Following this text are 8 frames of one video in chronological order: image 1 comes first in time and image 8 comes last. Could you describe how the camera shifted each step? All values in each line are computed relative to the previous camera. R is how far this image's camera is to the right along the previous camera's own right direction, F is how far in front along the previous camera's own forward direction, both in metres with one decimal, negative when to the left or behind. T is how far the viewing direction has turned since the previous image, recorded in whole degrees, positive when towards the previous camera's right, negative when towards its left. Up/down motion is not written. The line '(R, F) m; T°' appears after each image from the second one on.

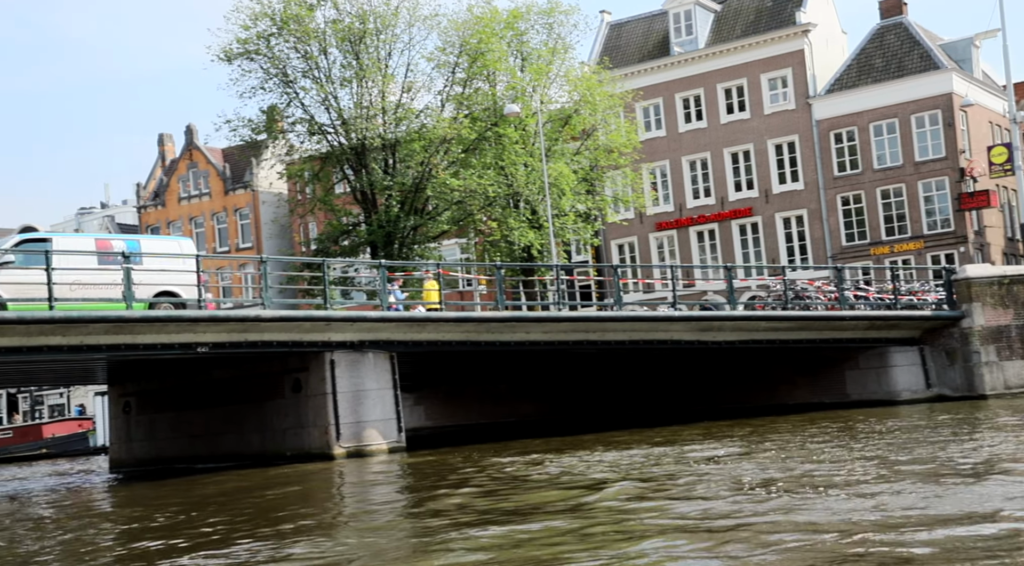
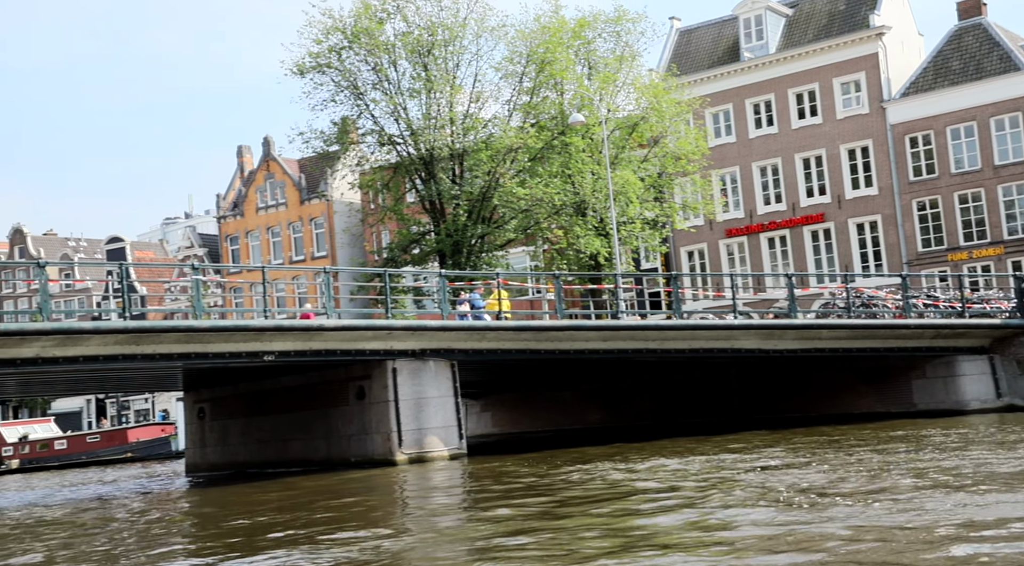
(+0.7, -0.2) m; -4°
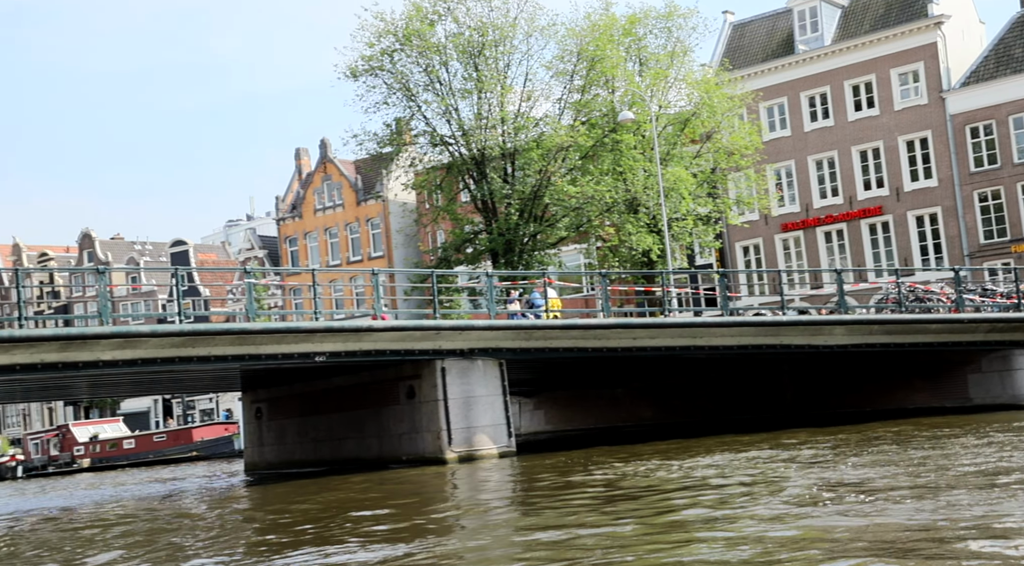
(+0.7, -0.2) m; -4°
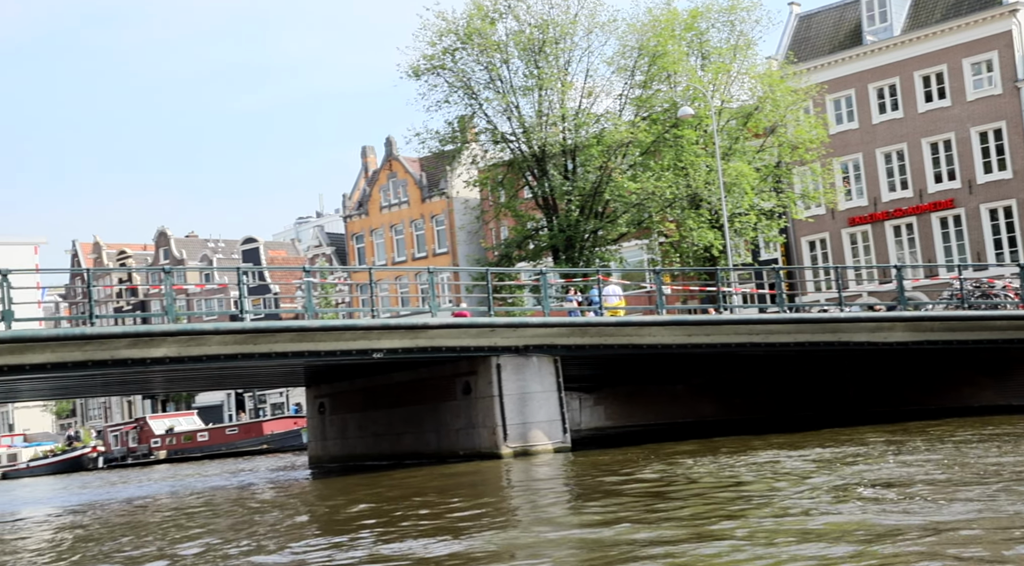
(+0.9, -0.2) m; -4°
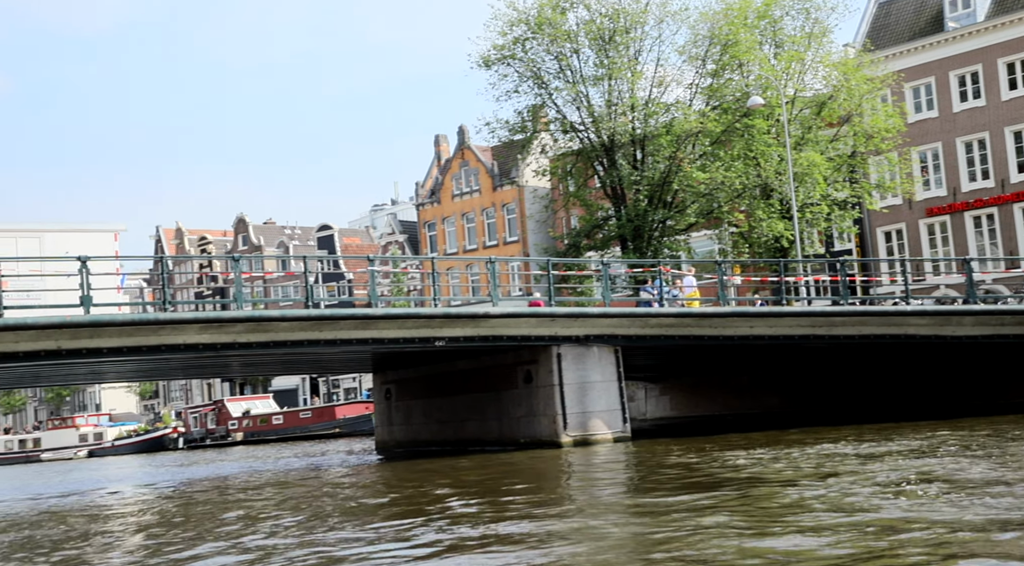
(+0.9, -0.1) m; -5°
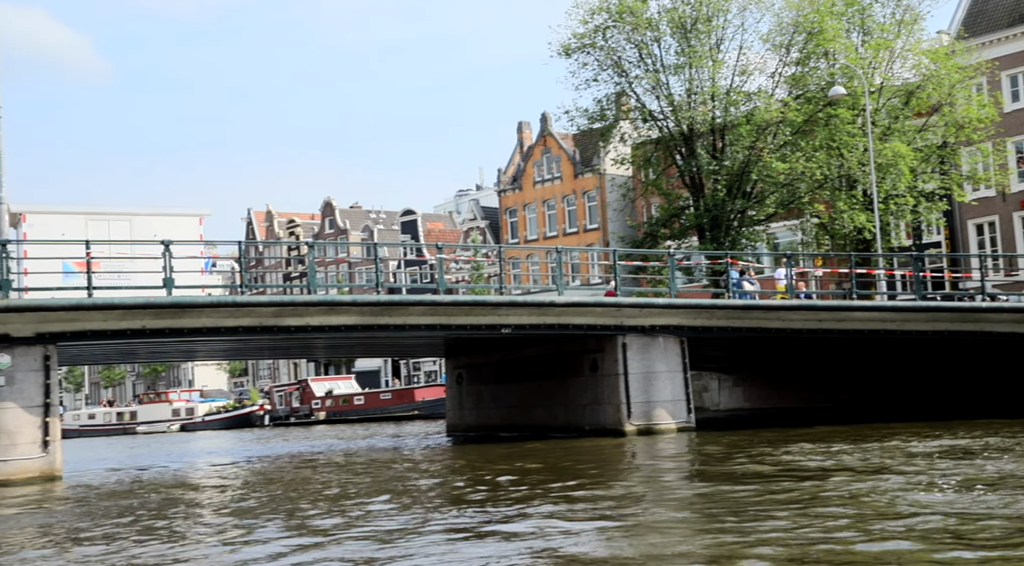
(+1.3, -0.1) m; -6°
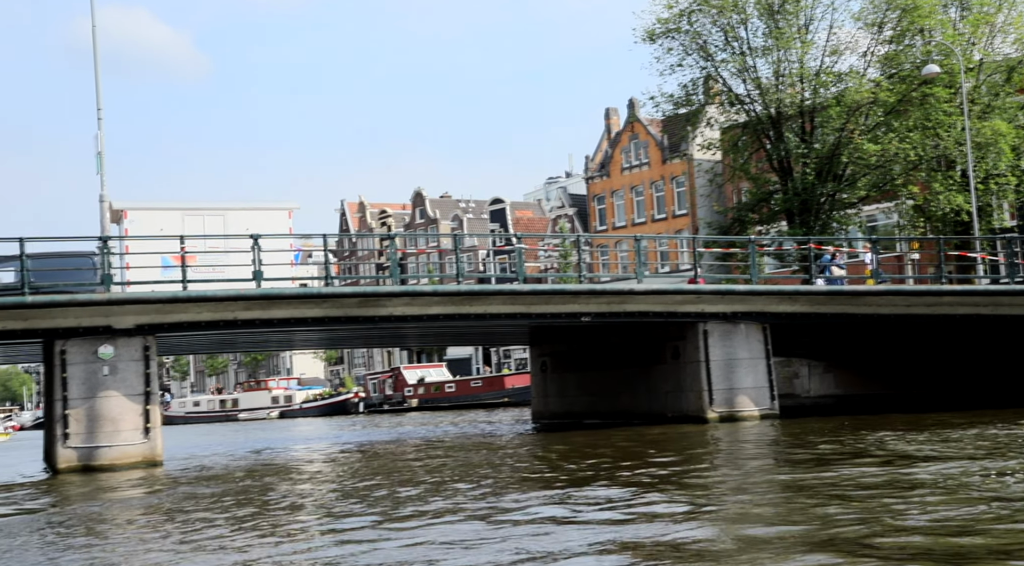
(+0.9, 0.0) m; -5°
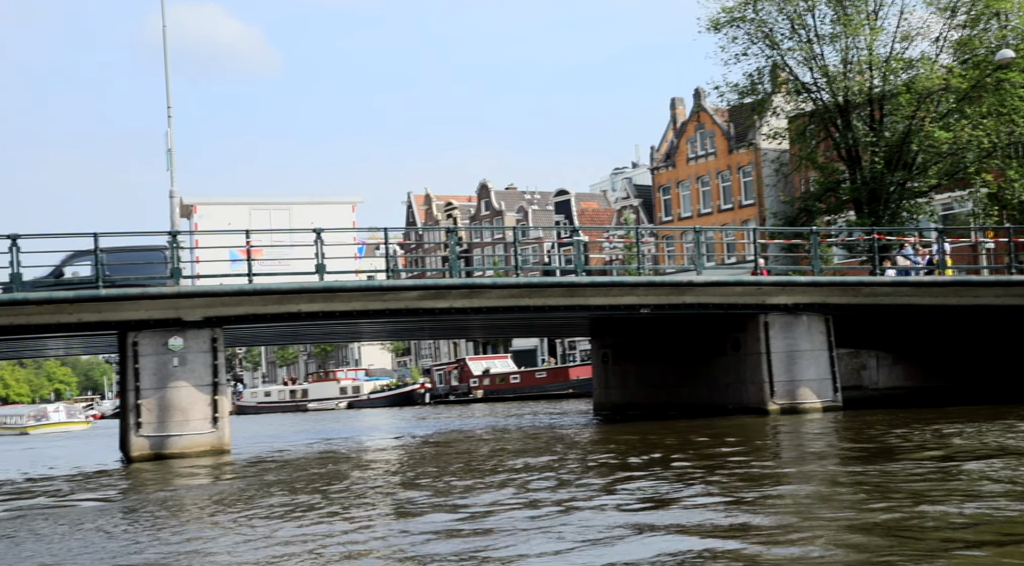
(+0.5, +0.1) m; -4°
